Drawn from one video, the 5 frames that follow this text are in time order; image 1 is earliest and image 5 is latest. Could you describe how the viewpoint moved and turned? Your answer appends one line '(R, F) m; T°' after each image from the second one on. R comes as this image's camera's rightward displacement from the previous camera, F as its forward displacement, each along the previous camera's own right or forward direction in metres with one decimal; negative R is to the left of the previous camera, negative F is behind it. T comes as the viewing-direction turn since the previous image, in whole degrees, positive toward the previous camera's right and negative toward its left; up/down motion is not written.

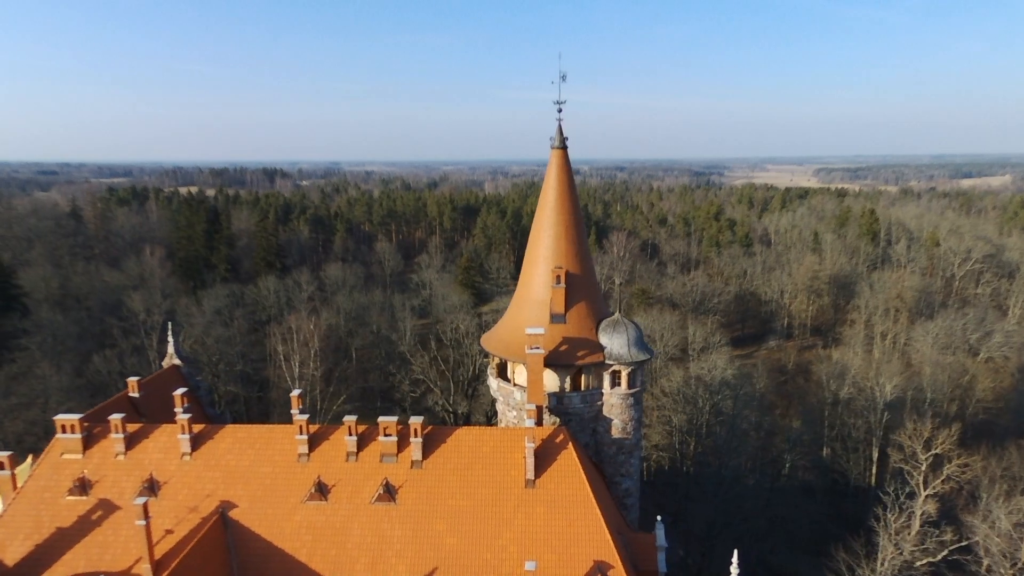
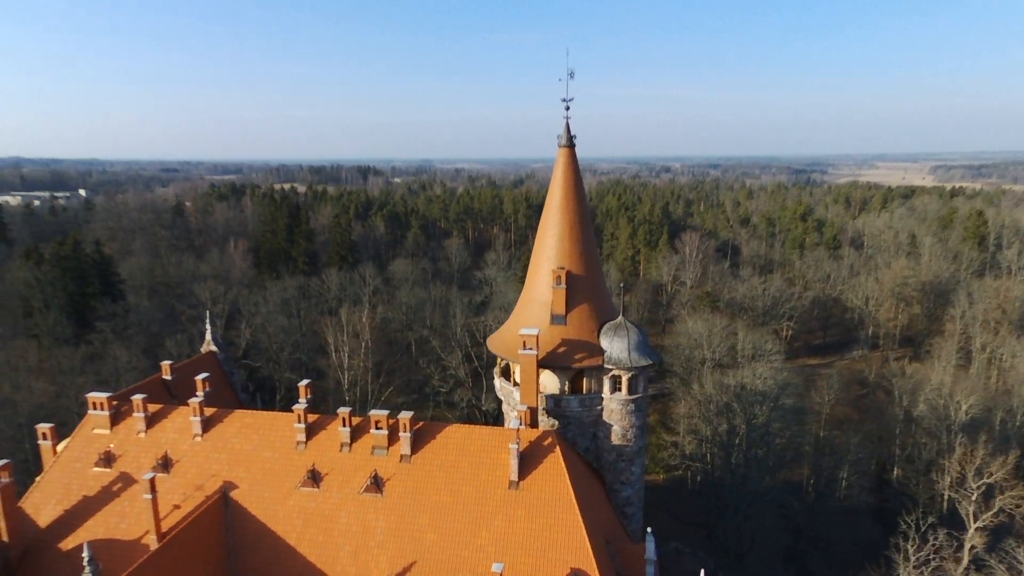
(+1.9, +0.2) m; -8°
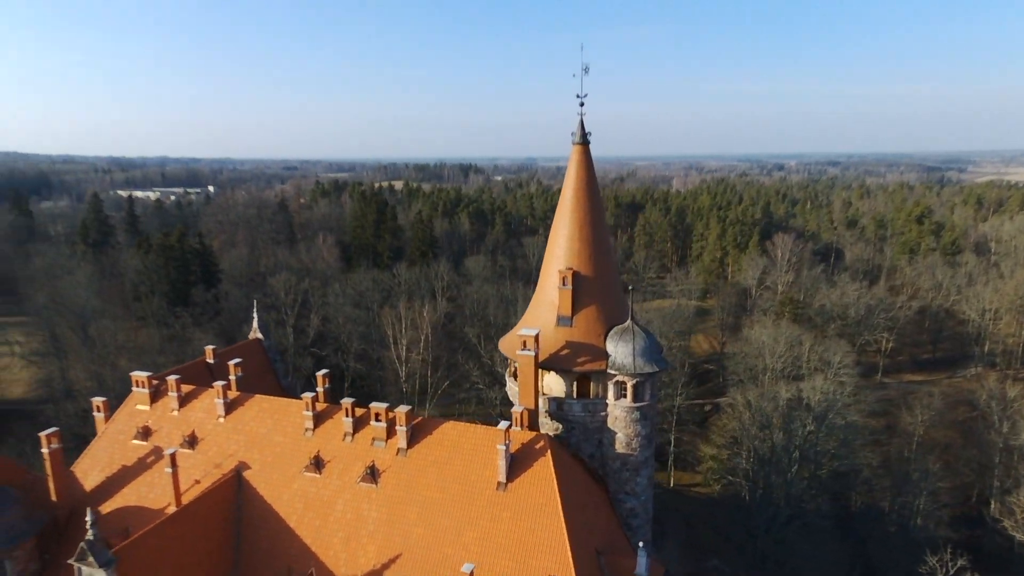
(+2.1, +0.3) m; -9°
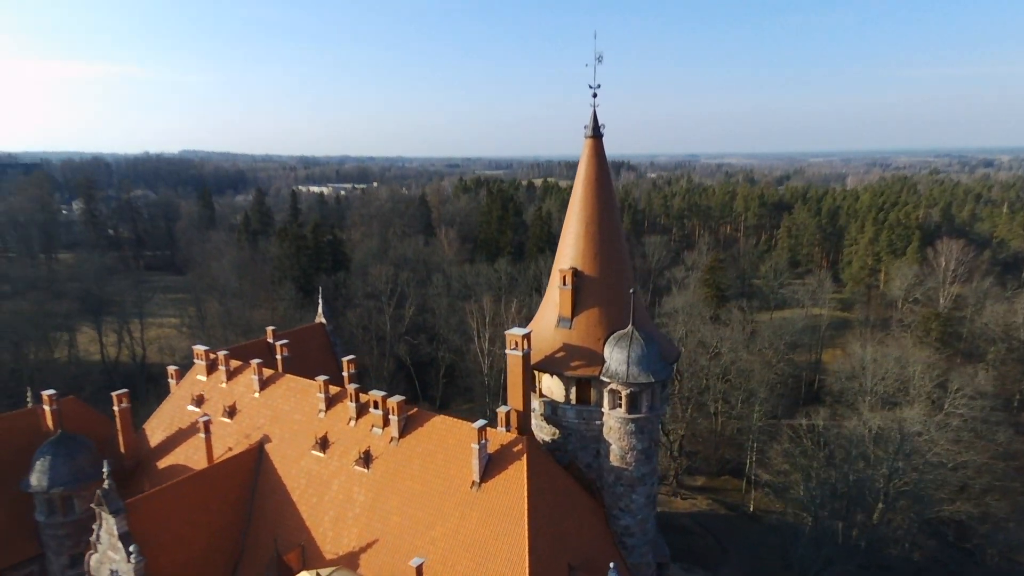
(+3.2, +0.7) m; -14°
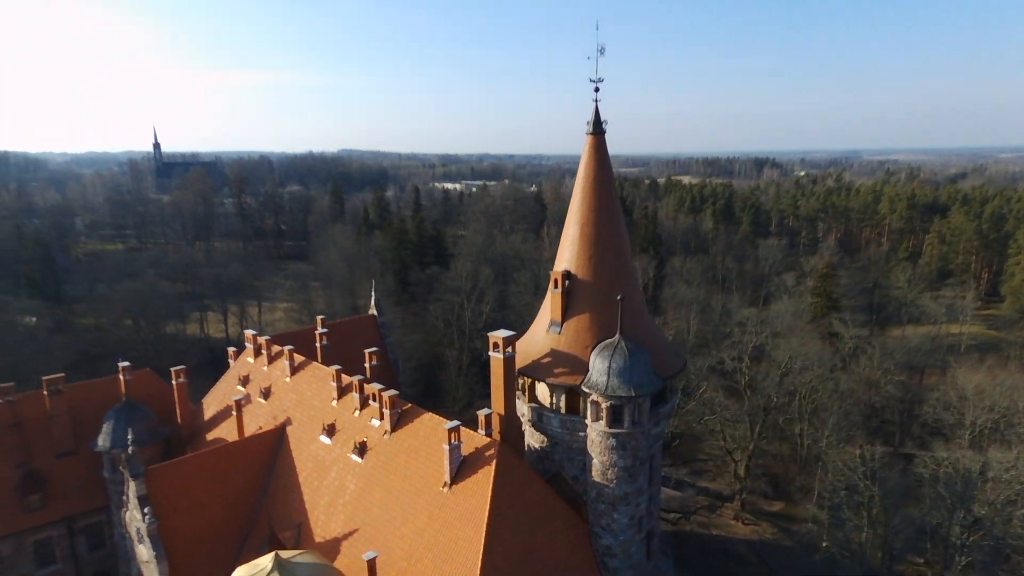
(+2.9, +0.6) m; -12°
